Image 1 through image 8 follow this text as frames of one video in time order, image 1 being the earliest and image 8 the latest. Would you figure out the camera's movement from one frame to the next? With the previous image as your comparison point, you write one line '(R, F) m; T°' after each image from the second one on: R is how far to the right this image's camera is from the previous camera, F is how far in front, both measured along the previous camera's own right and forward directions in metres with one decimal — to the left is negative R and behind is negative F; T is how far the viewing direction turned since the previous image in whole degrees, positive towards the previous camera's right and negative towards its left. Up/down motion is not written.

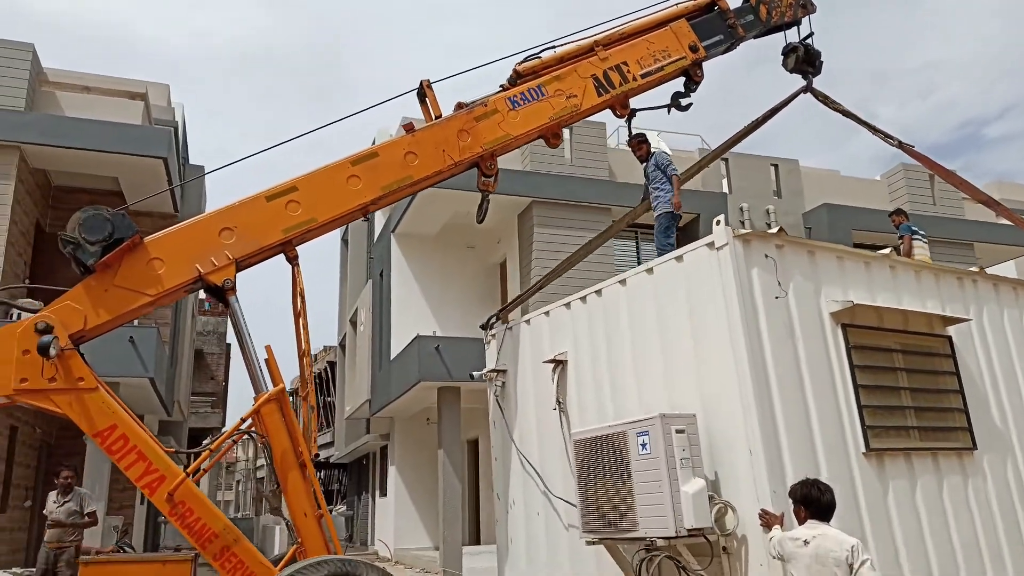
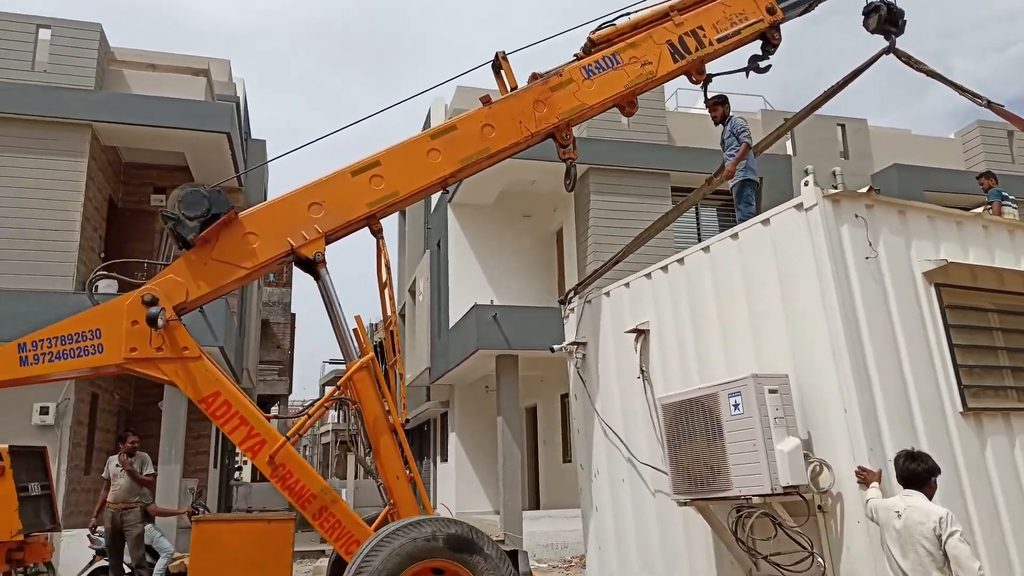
(-0.2, -0.1) m; -4°
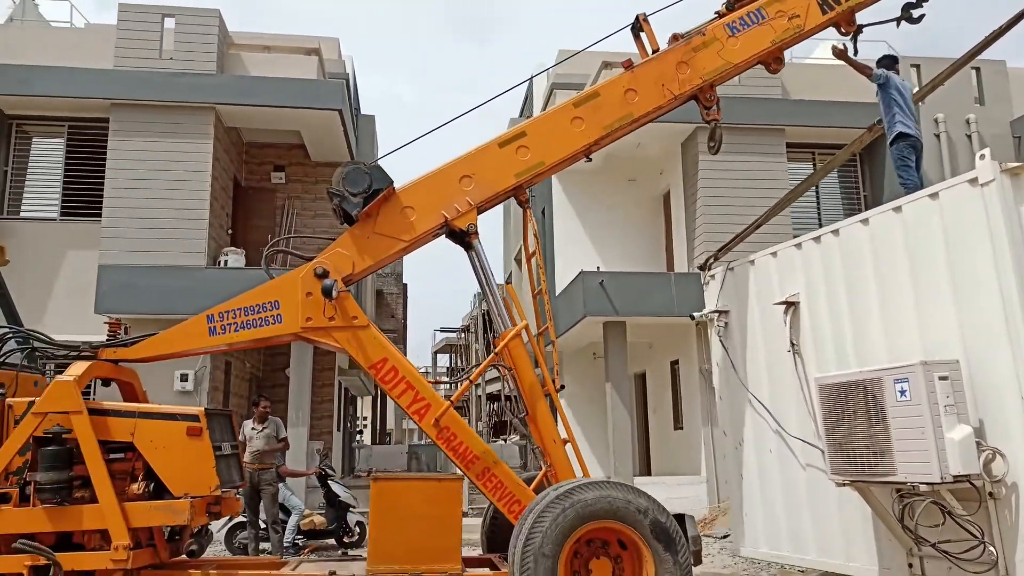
(-0.3, -0.1) m; -8°
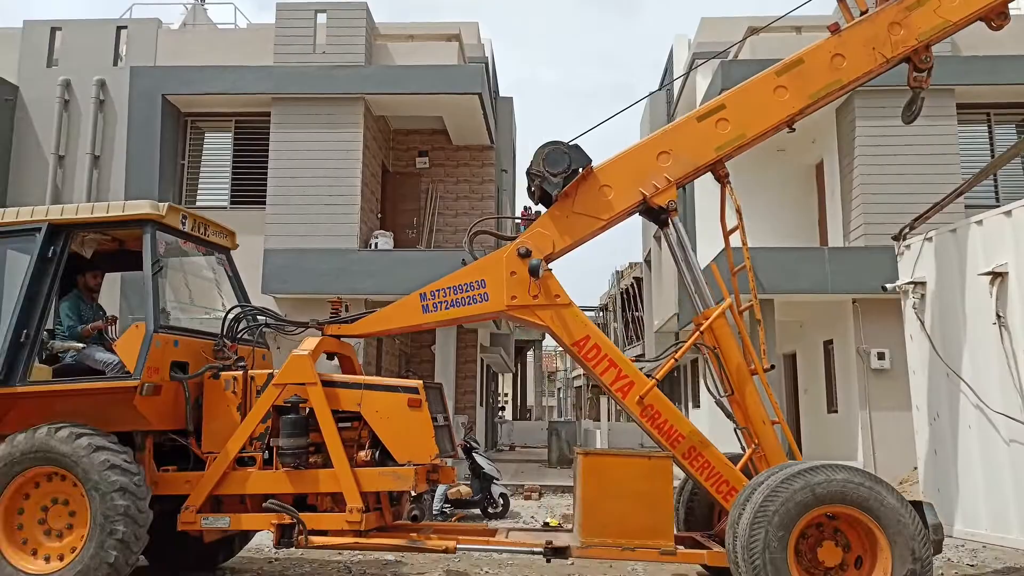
(-0.4, -0.1) m; -10°
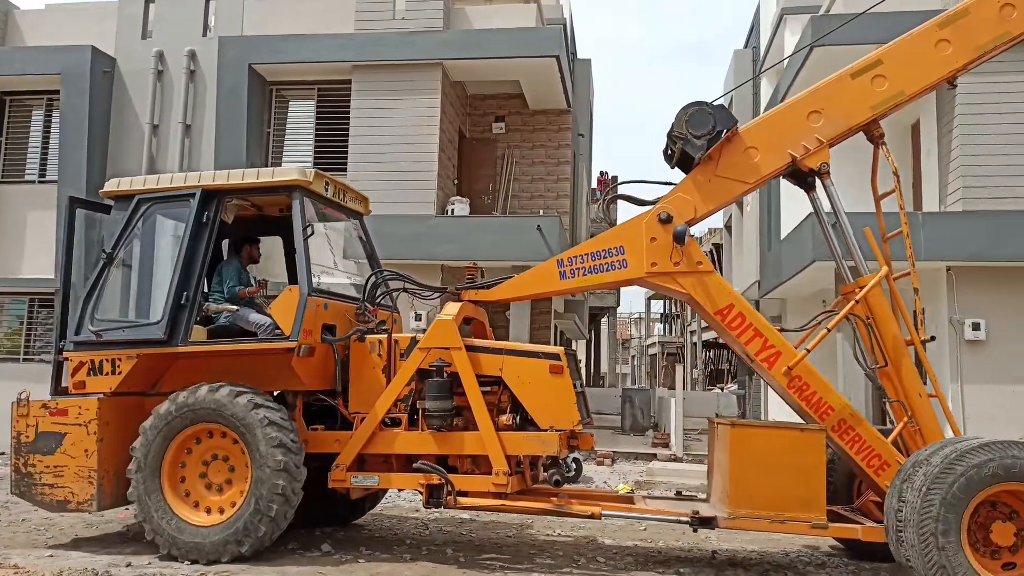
(-0.5, 0.0) m; -5°
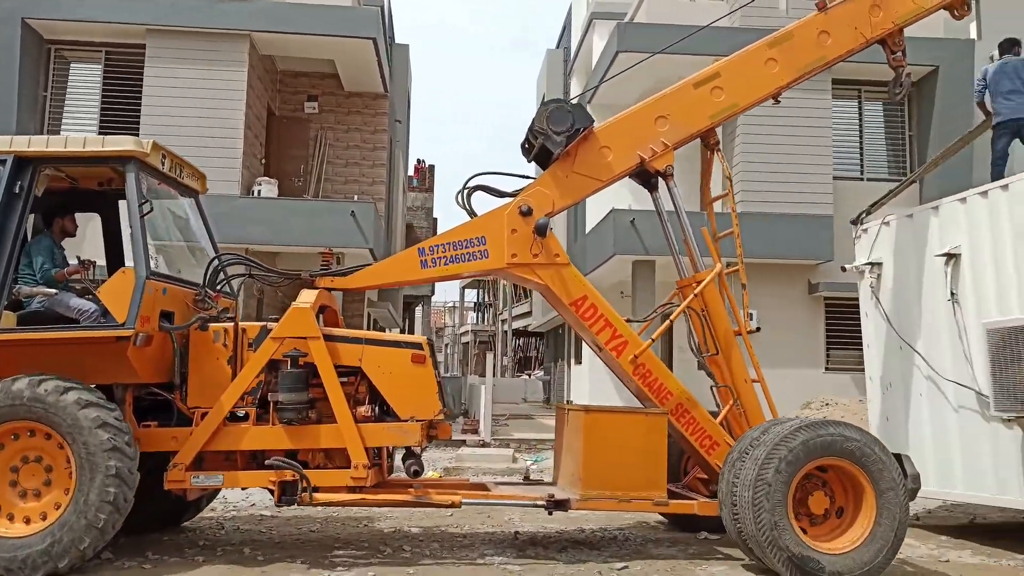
(-0.3, +0.1) m; +14°
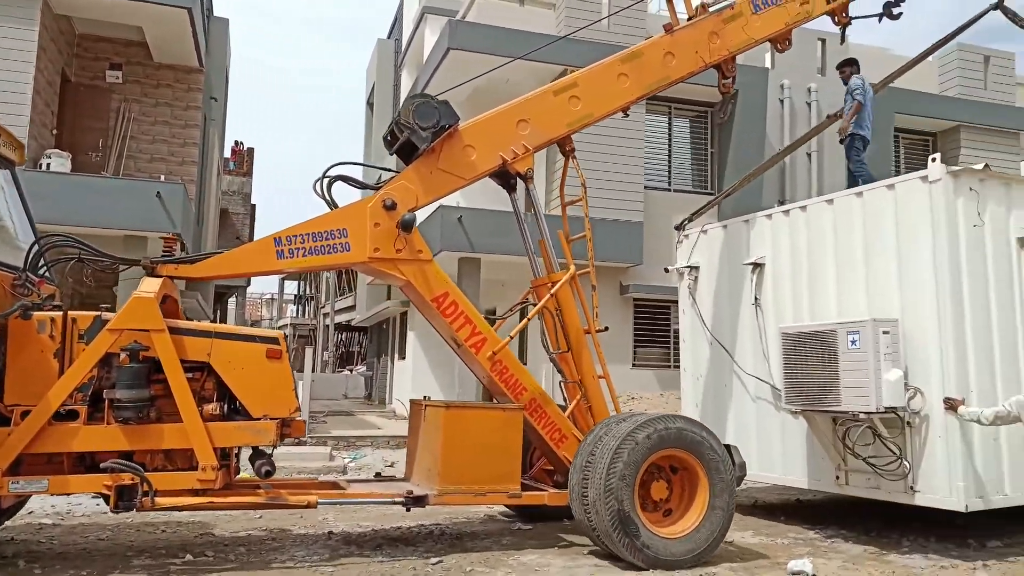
(-0.3, 0.0) m; +13°
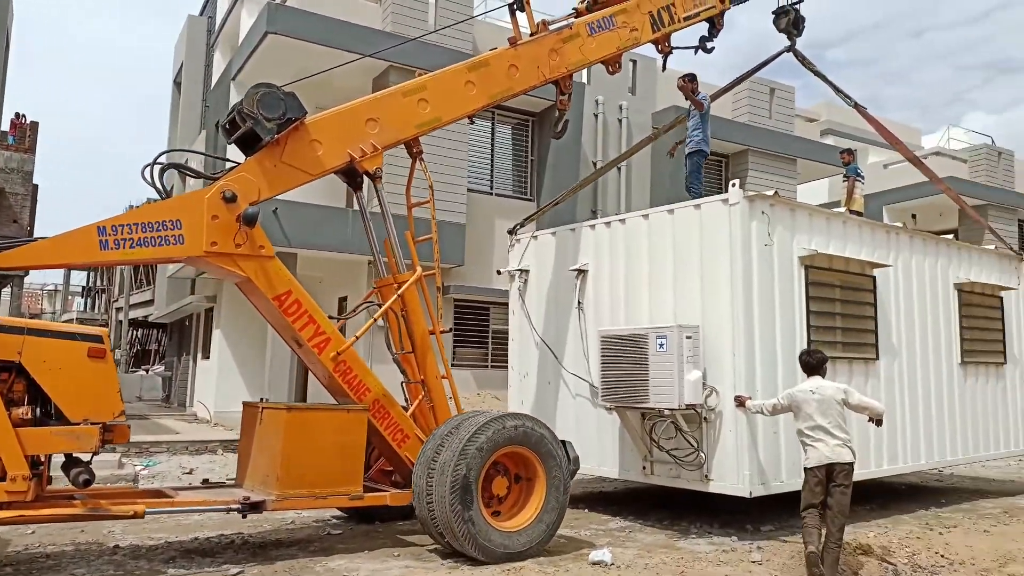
(-0.2, -0.1) m; +13°
